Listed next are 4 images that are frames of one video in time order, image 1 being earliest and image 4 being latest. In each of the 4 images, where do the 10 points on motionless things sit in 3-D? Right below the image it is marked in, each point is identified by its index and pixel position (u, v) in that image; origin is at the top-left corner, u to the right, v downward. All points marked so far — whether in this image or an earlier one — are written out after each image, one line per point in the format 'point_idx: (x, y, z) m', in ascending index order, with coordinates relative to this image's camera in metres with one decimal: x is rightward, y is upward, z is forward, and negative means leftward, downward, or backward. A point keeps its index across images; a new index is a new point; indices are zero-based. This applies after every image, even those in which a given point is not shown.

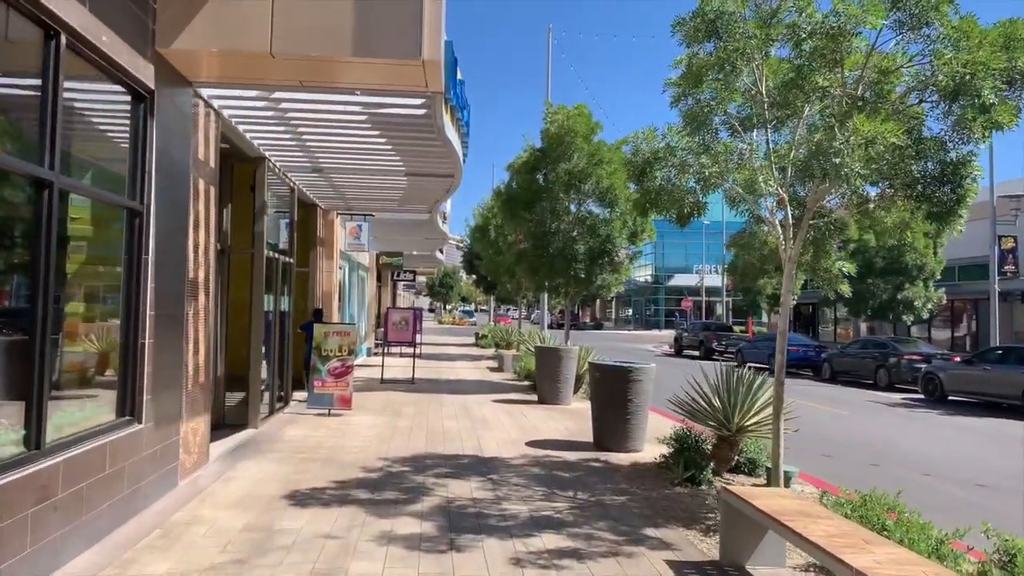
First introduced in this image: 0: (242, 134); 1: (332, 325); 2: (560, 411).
0: (-3.9, +2.2, +10.1) m
1: (-3.3, -0.7, +12.8) m
2: (+1.0, -2.5, +14.1) m
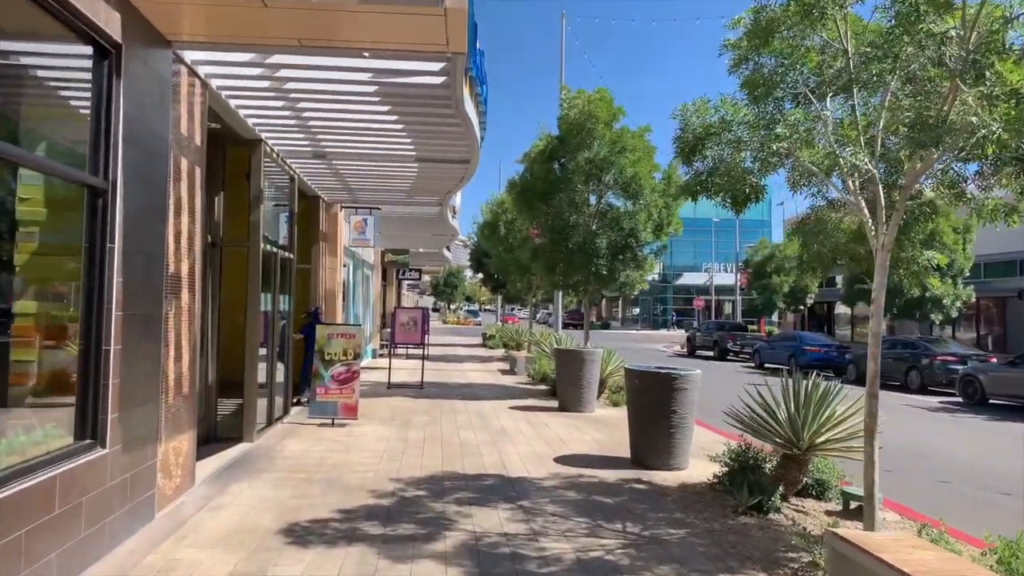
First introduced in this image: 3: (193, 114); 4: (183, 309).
0: (-3.6, +2.3, +8.9) m
1: (-3.0, -0.7, +11.6) m
2: (+1.4, -2.5, +12.9) m
3: (-3.4, +1.9, +7.3) m
4: (-3.4, -0.2, +7.2) m
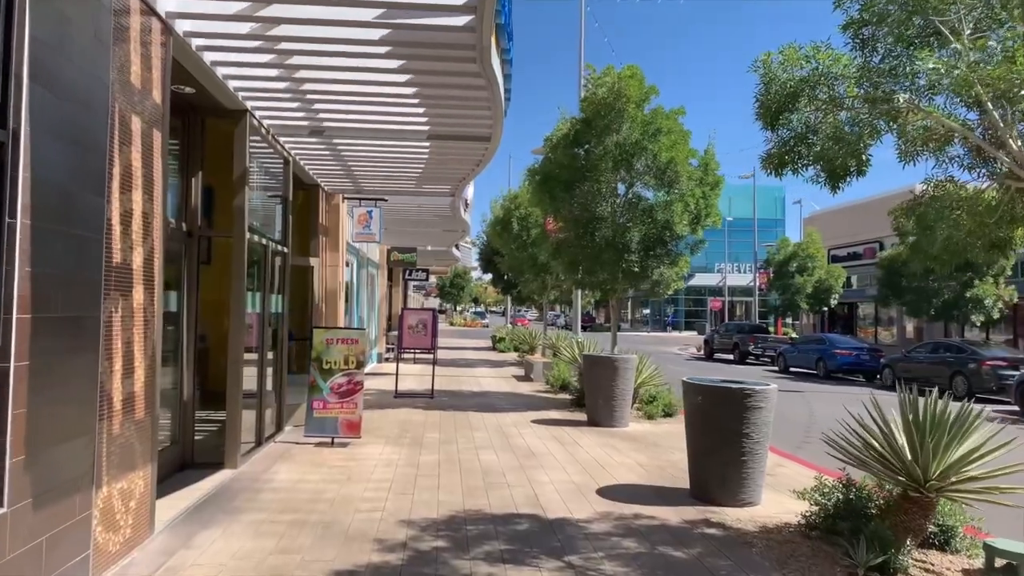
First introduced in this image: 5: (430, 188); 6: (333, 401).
0: (-3.2, +2.3, +7.4) m
1: (-2.6, -0.6, +10.1) m
2: (+1.8, -2.4, +11.3) m
3: (-3.0, +1.9, +5.8) m
4: (-3.0, -0.2, +5.6) m
5: (-1.7, +2.0, +14.1) m
6: (-2.6, -1.6, +9.9) m
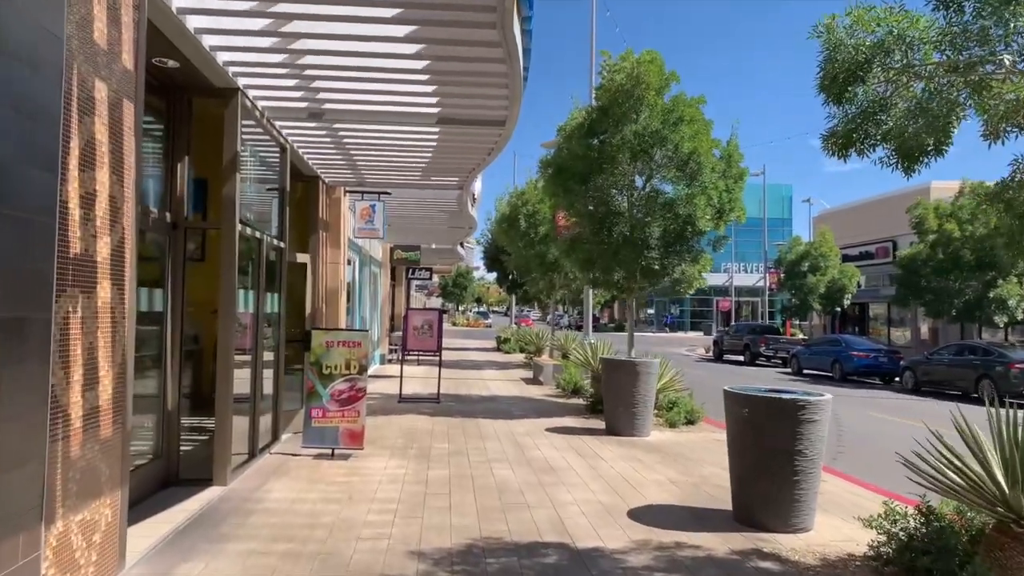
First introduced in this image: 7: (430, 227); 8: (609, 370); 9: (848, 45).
0: (-3.0, +2.3, +6.6) m
1: (-2.4, -0.6, +9.3) m
2: (+2.0, -2.4, +10.5) m
3: (-2.8, +1.9, +4.9) m
4: (-2.8, -0.1, +4.8) m
5: (-1.5, +2.1, +13.3) m
6: (-2.4, -1.6, +9.1) m
7: (-2.3, +1.7, +19.5) m
8: (+1.6, -1.4, +11.5) m
9: (+2.7, +1.9, +5.5) m
